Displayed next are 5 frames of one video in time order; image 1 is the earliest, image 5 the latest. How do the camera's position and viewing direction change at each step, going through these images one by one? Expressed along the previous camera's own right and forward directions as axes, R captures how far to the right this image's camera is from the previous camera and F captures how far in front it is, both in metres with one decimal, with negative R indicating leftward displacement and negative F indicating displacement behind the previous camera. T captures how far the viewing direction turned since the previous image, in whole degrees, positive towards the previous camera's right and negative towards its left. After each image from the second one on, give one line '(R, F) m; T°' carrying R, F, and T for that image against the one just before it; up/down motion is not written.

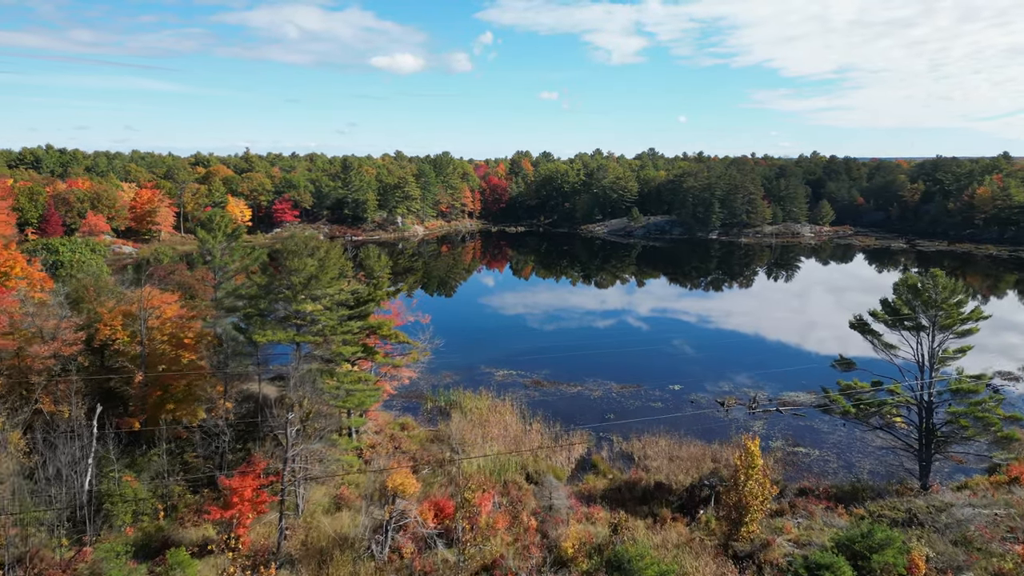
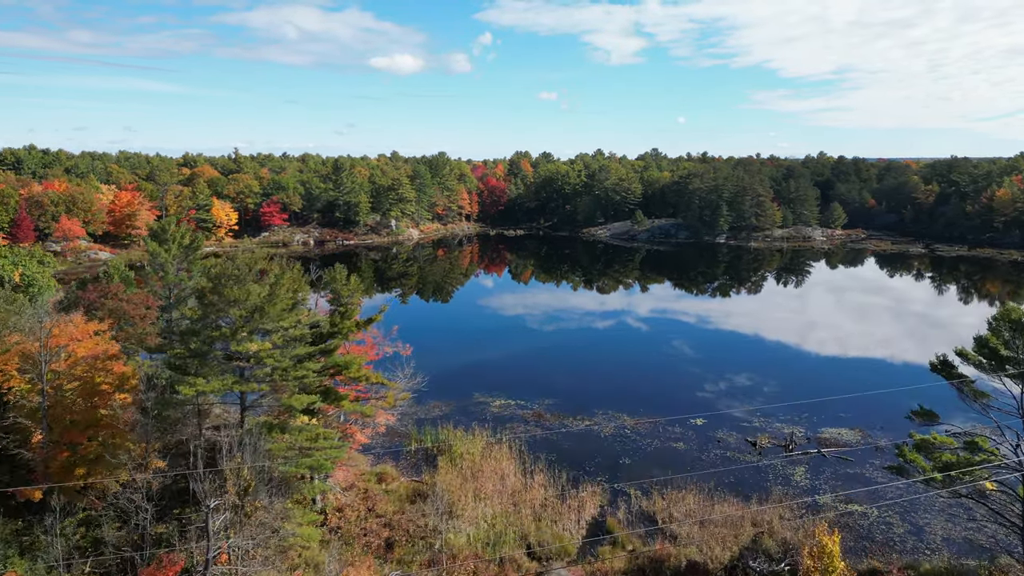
(0.0, +2.9) m; 0°
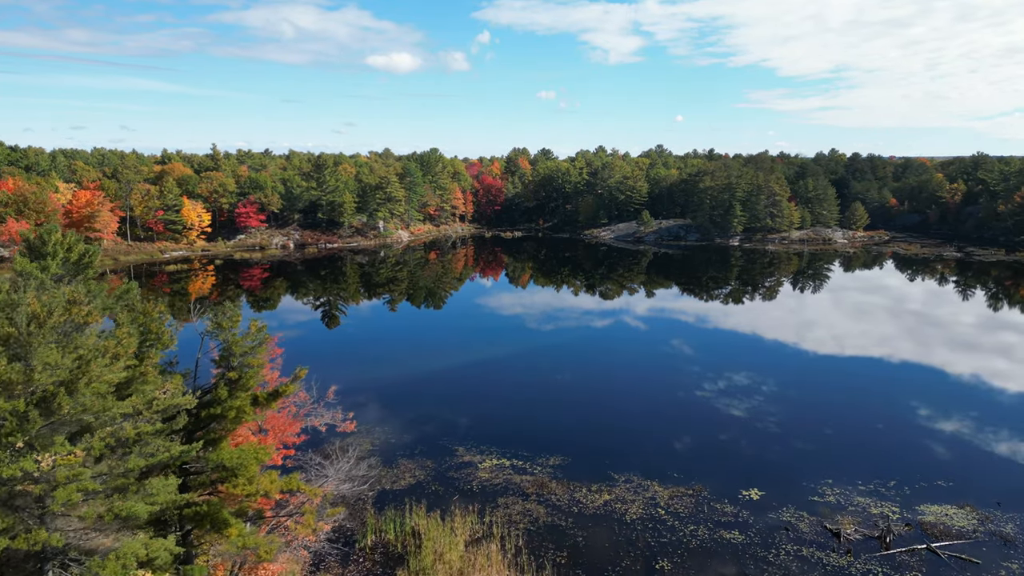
(+0.1, +4.8) m; 0°
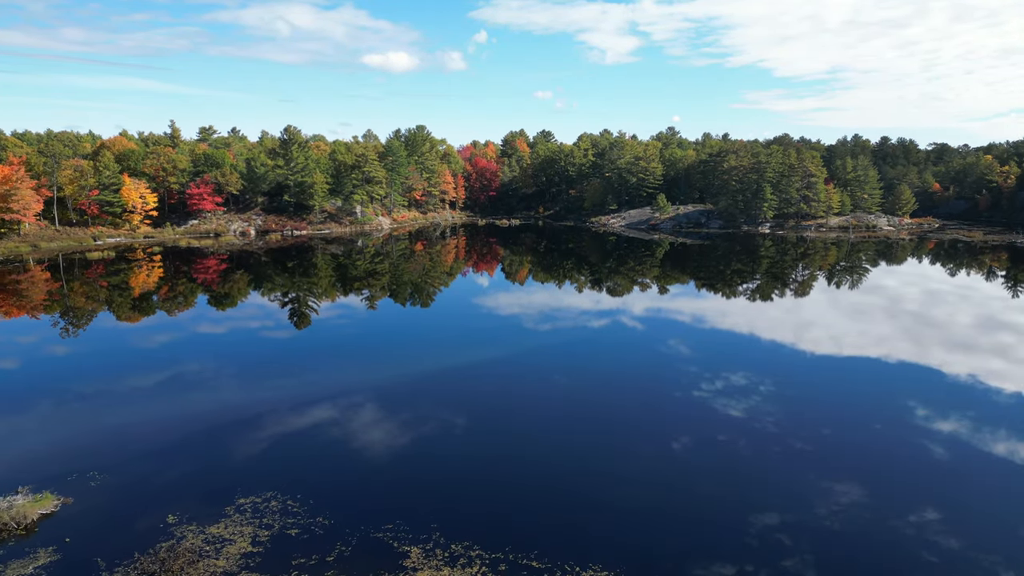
(0.0, +7.9) m; 0°
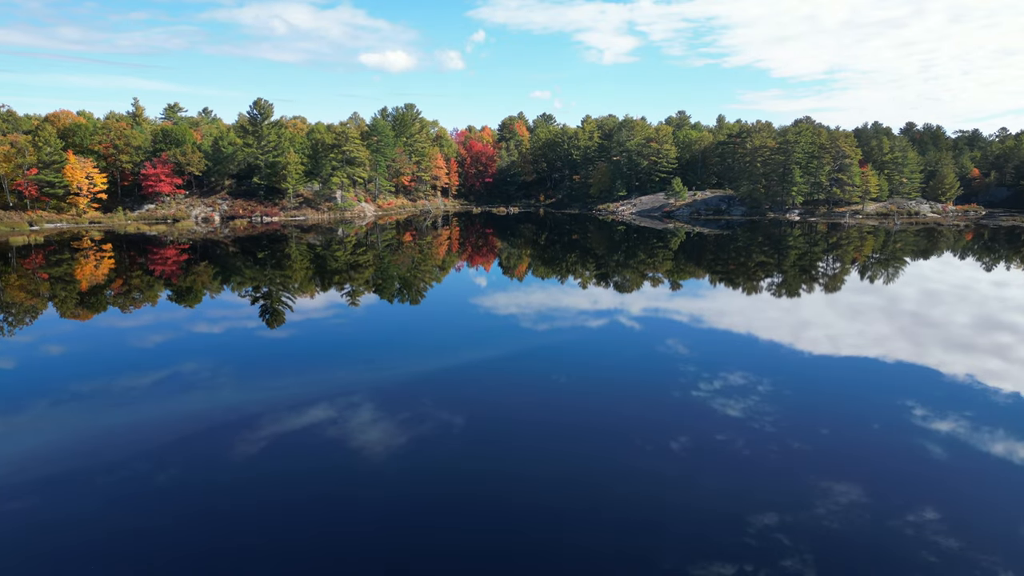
(0.0, +5.7) m; 0°
